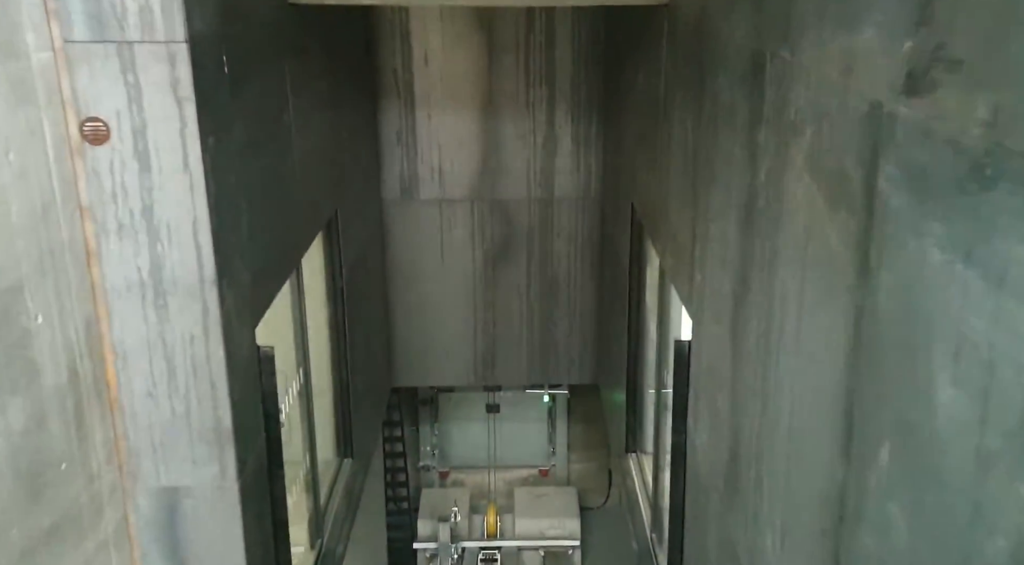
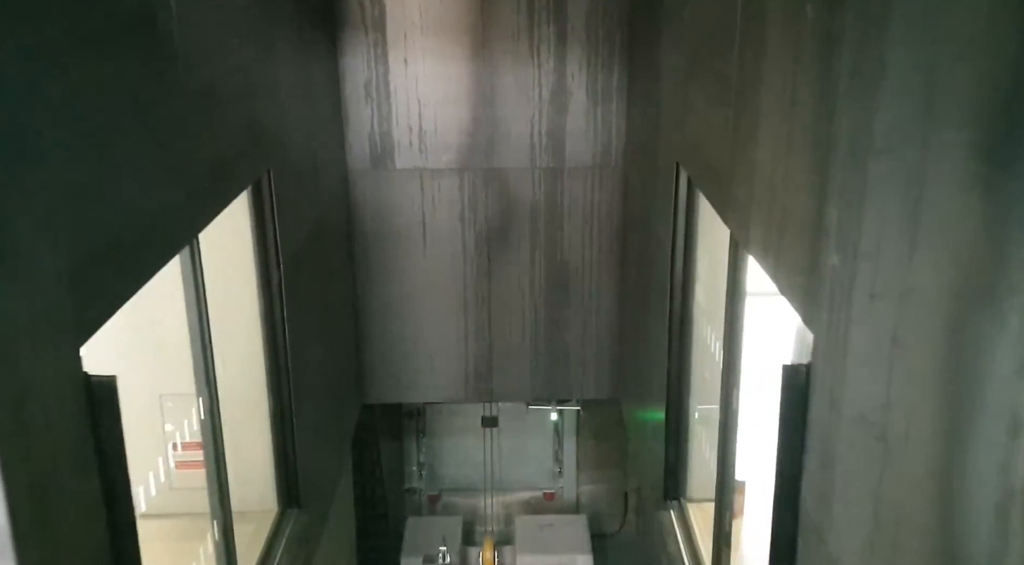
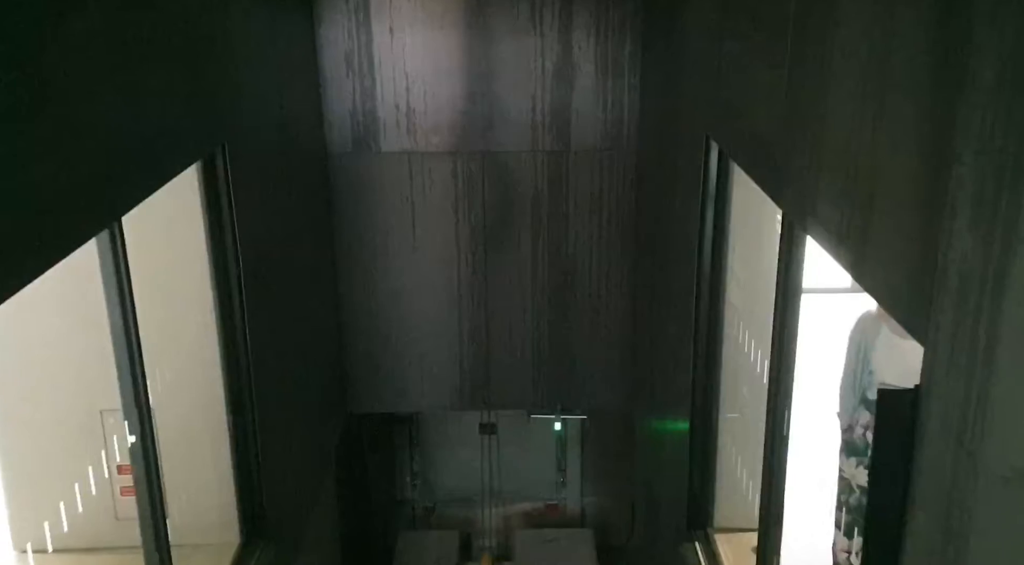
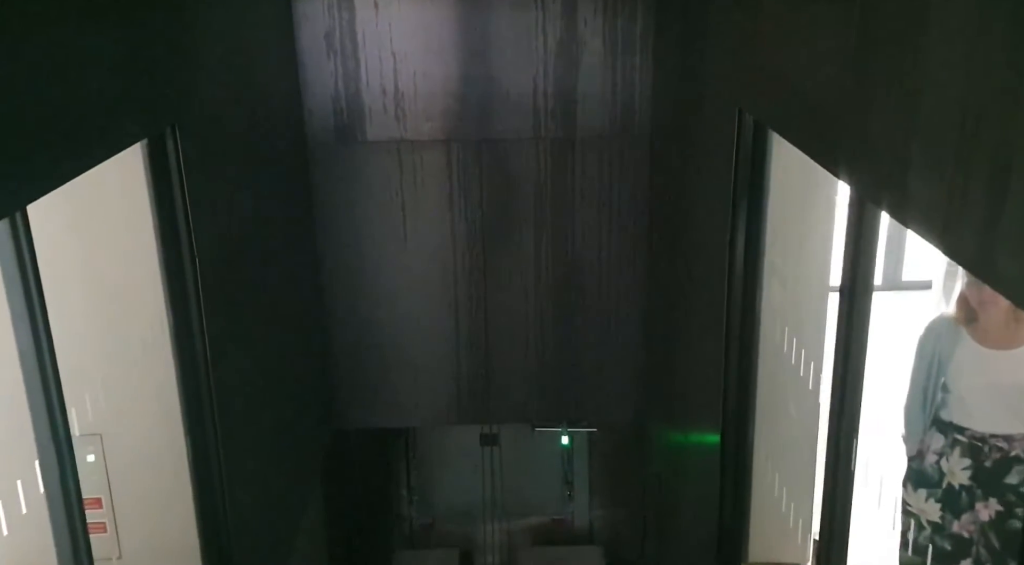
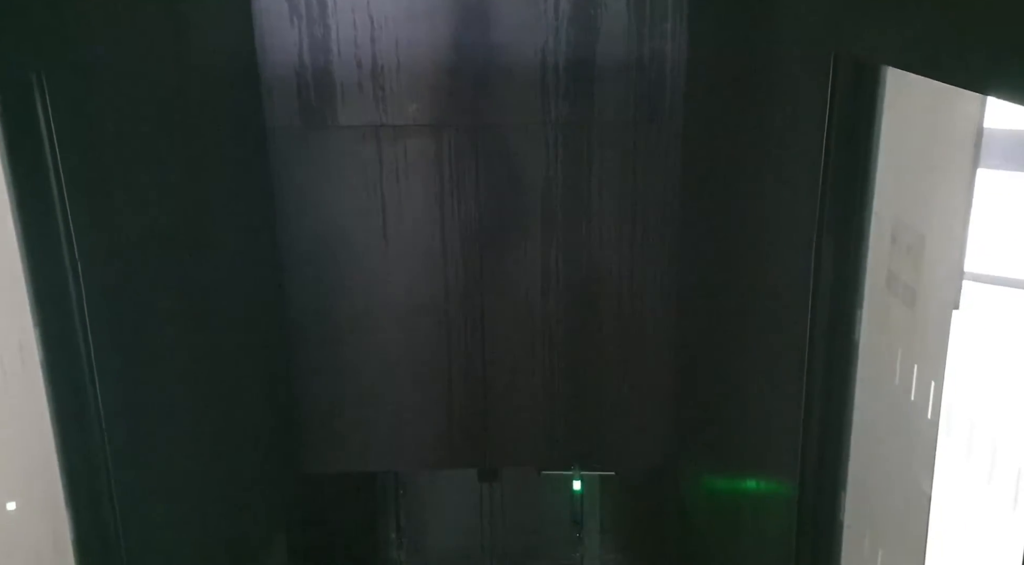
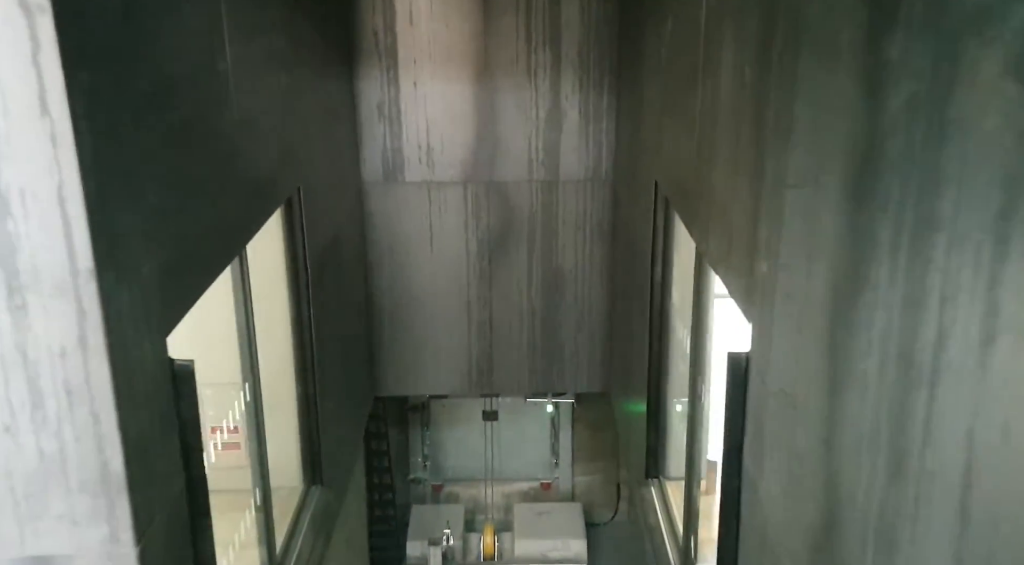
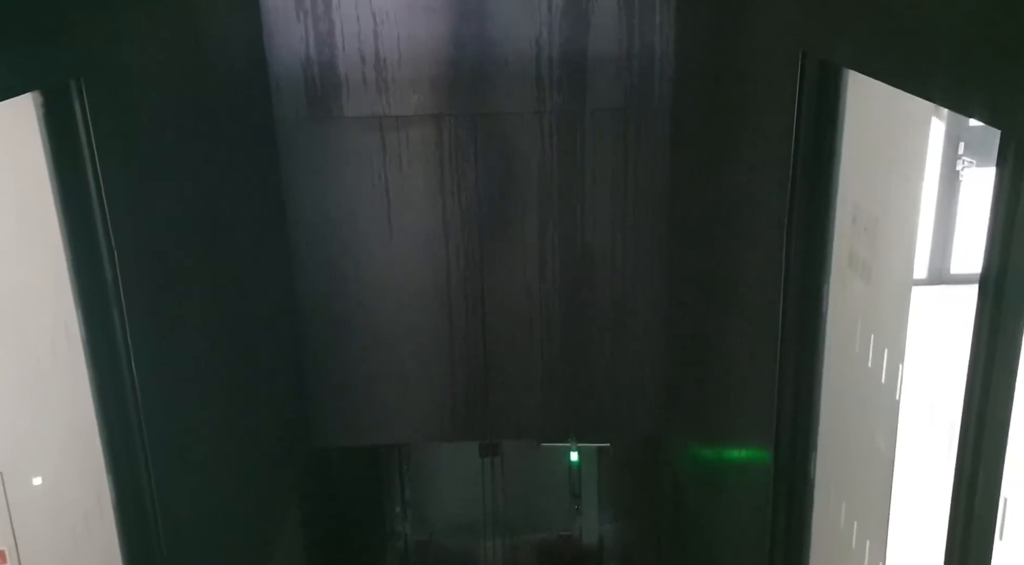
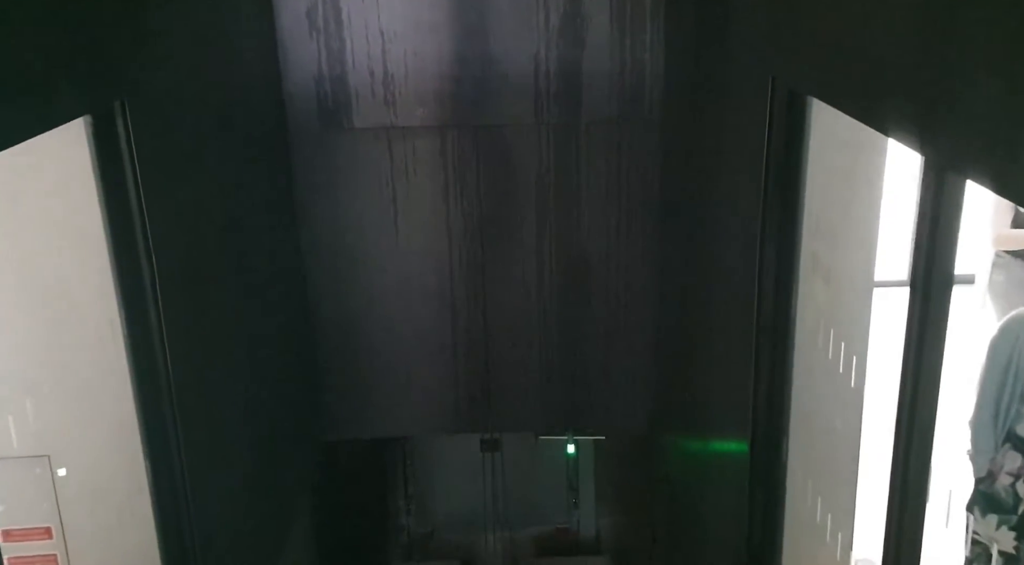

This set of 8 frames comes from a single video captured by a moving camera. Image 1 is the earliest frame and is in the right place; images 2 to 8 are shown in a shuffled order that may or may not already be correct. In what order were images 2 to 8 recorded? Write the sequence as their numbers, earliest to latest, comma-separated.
6, 2, 3, 4, 8, 7, 5
